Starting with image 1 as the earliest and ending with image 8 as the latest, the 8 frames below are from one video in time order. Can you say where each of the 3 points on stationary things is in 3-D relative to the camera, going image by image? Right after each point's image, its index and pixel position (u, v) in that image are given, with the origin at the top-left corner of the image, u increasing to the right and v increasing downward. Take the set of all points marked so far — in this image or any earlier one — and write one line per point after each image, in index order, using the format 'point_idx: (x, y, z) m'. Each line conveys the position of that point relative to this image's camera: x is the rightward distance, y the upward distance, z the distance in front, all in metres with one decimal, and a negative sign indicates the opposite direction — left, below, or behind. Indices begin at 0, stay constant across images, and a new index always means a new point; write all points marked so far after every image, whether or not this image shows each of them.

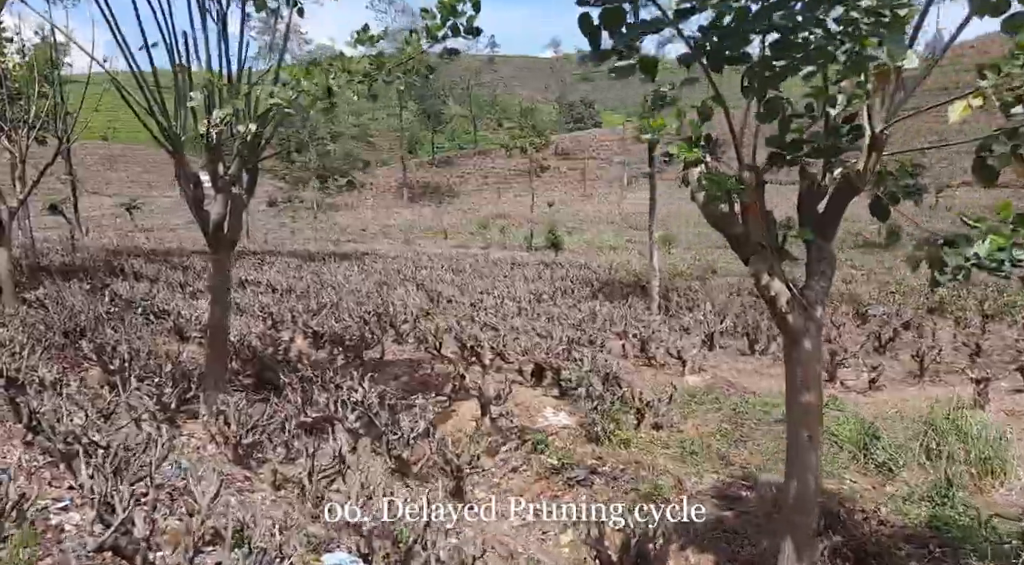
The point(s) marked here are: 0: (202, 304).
0: (-4.5, -0.3, +10.8) m
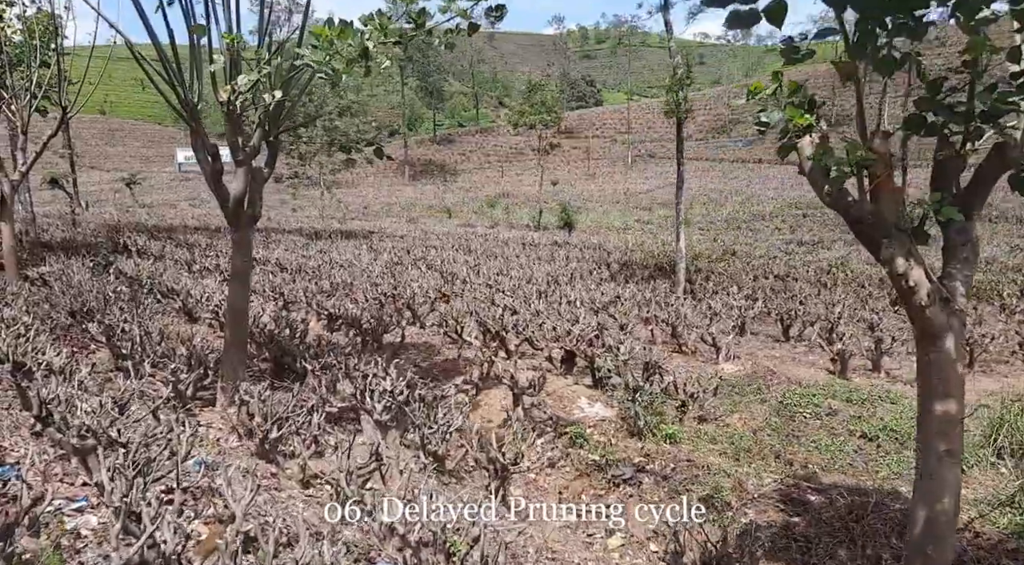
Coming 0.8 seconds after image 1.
0: (-4.3, 0.0, +10.5) m
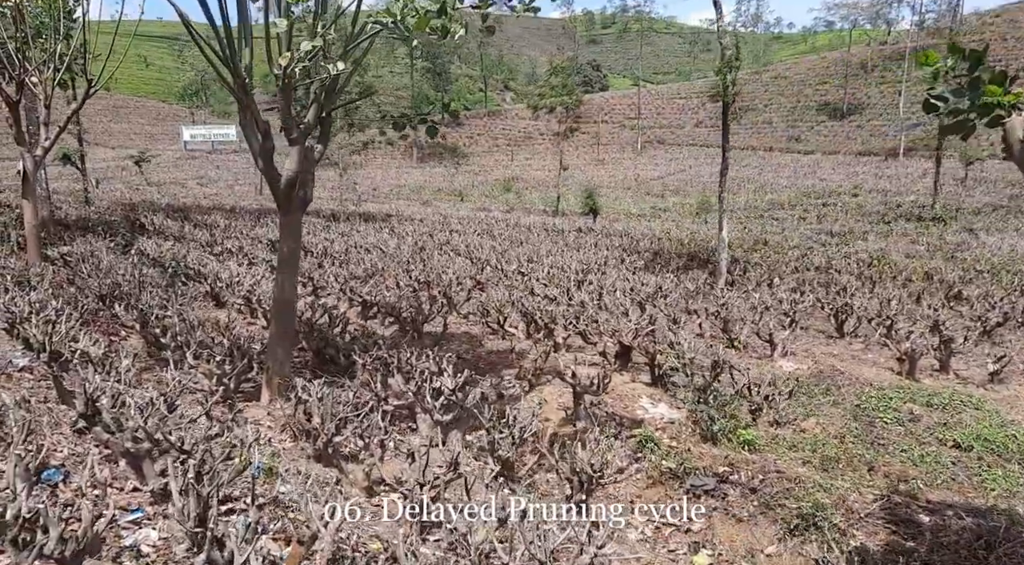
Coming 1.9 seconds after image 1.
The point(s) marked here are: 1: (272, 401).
0: (-3.8, +0.2, +10.1) m
1: (-1.8, -0.9, +5.5) m
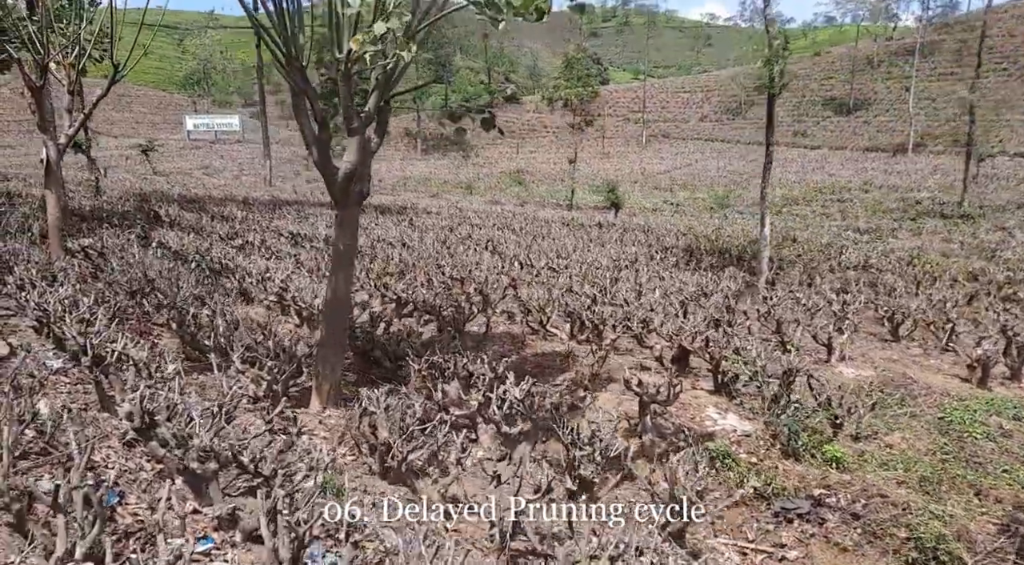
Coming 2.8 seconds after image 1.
0: (-3.3, +0.3, +9.8) m
1: (-1.3, -0.9, +5.1) m
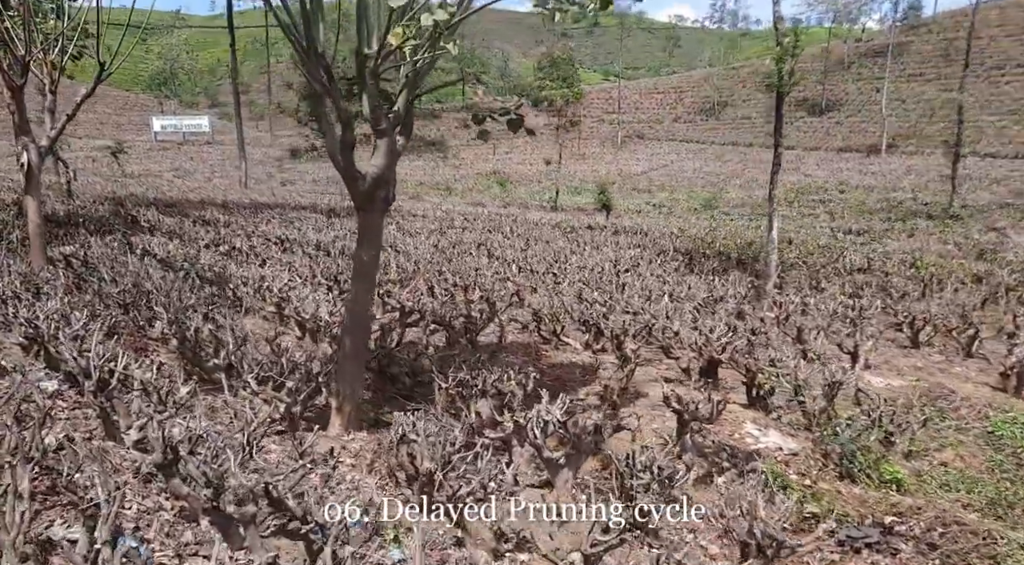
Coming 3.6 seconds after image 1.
0: (-3.3, +0.2, +9.4) m
1: (-1.1, -1.0, +4.8) m
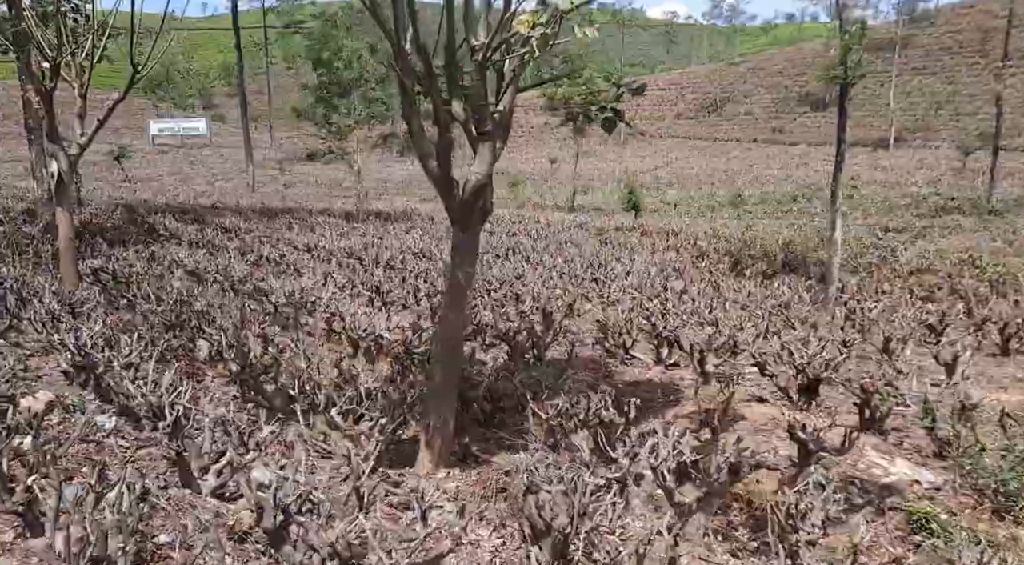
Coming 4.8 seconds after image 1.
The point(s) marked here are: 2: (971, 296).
0: (-2.6, 0.0, +8.9) m
1: (-0.5, -1.1, +4.3) m
2: (+5.4, -0.2, +8.7) m
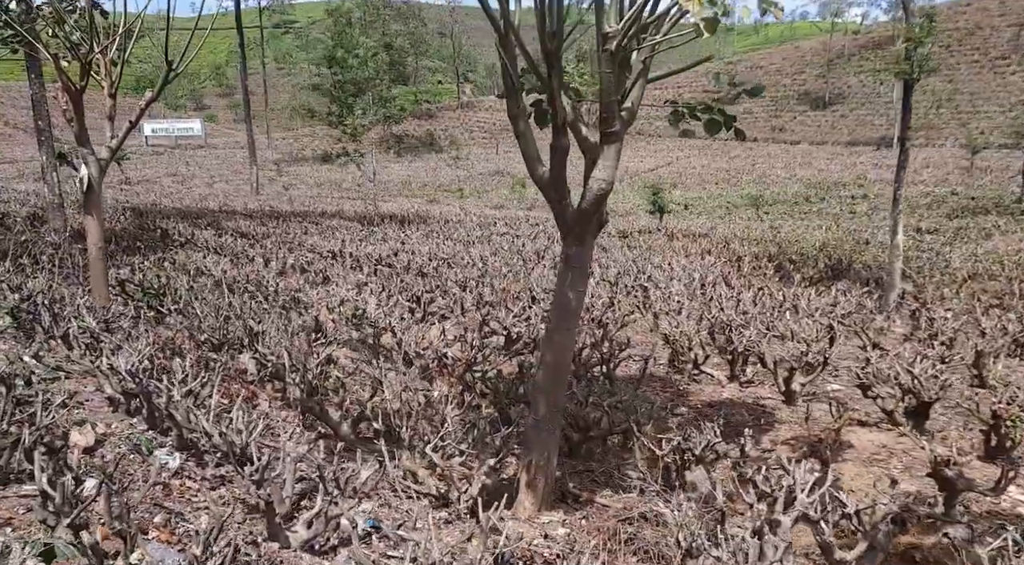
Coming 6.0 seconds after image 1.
0: (-2.1, -0.1, +8.4) m
1: (+0.1, -1.2, +3.8) m
2: (+6.0, -0.2, +8.3) m
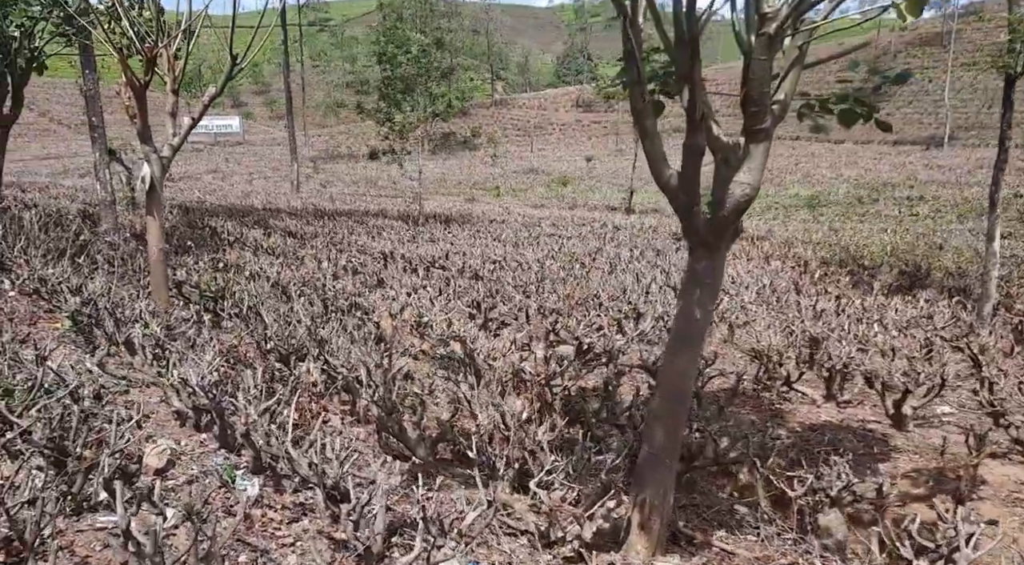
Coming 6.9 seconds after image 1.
0: (-1.4, -0.1, +8.1) m
1: (+0.7, -1.3, +3.4) m
2: (+6.7, -0.4, +7.6) m
